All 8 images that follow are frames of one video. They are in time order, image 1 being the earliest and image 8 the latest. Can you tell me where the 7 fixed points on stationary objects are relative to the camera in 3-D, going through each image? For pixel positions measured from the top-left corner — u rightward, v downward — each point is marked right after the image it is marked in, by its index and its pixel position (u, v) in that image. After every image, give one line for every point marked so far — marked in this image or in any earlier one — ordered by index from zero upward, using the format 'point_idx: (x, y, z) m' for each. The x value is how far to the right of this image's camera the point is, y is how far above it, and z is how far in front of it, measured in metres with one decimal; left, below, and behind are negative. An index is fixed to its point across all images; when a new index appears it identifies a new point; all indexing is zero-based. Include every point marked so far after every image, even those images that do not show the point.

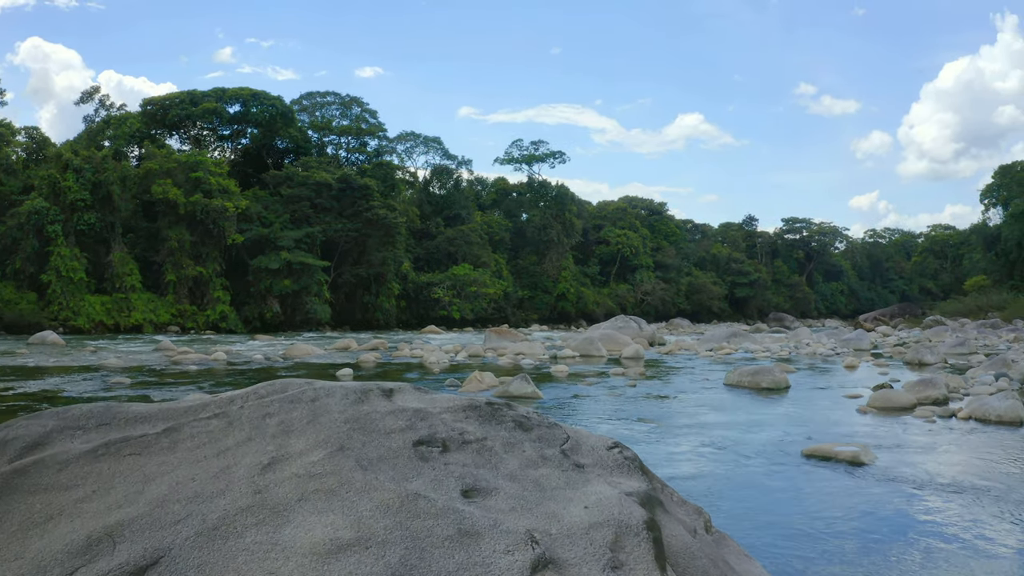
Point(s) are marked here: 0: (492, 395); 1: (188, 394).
0: (-0.2, -1.3, +8.2) m
1: (-4.2, -1.4, +8.9) m
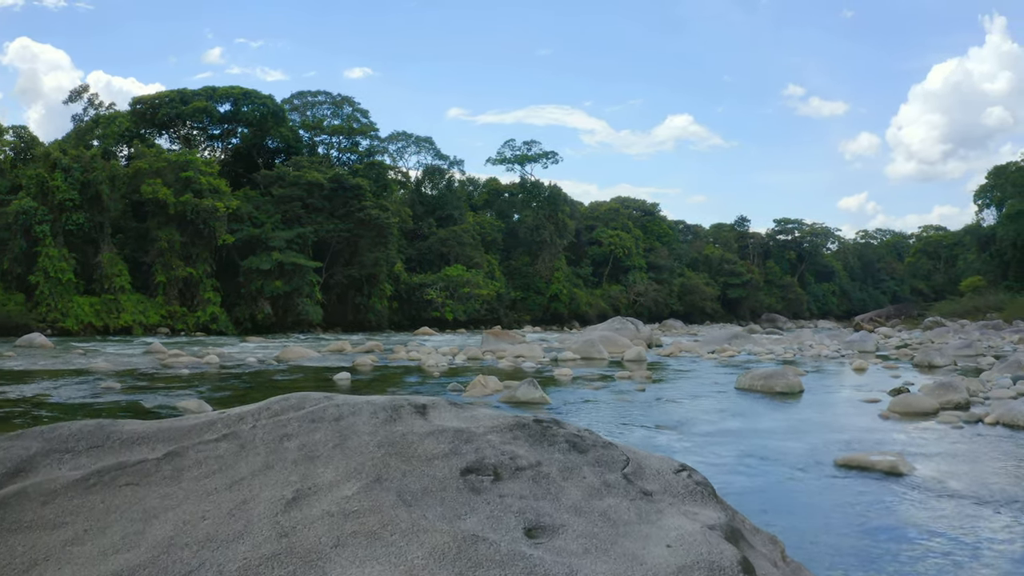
0: (-0.1, -1.3, +7.9) m
1: (-4.1, -1.4, +8.5) m
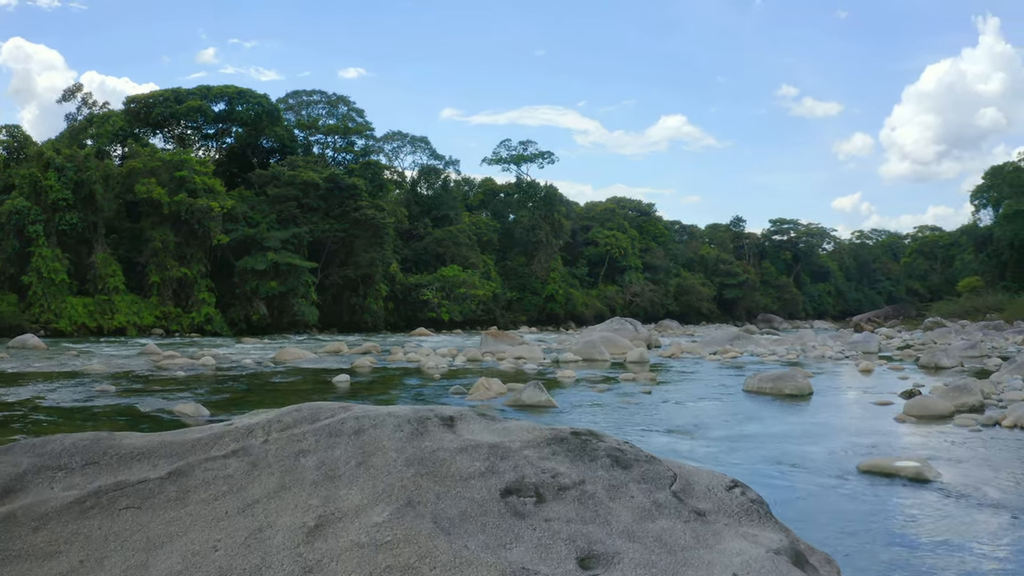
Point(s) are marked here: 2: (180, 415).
0: (-0.1, -1.3, +7.7) m
1: (-4.0, -1.4, +8.3) m
2: (-3.5, -1.3, +7.2) m
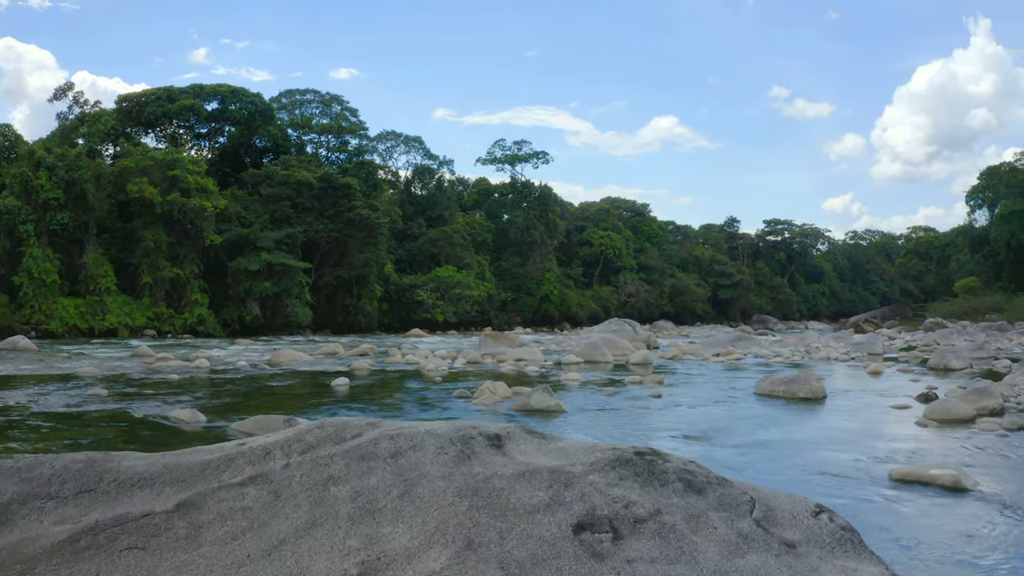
0: (0.0, -1.3, +7.5) m
1: (-4.0, -1.4, +8.0) m
2: (-3.4, -1.3, +6.9) m
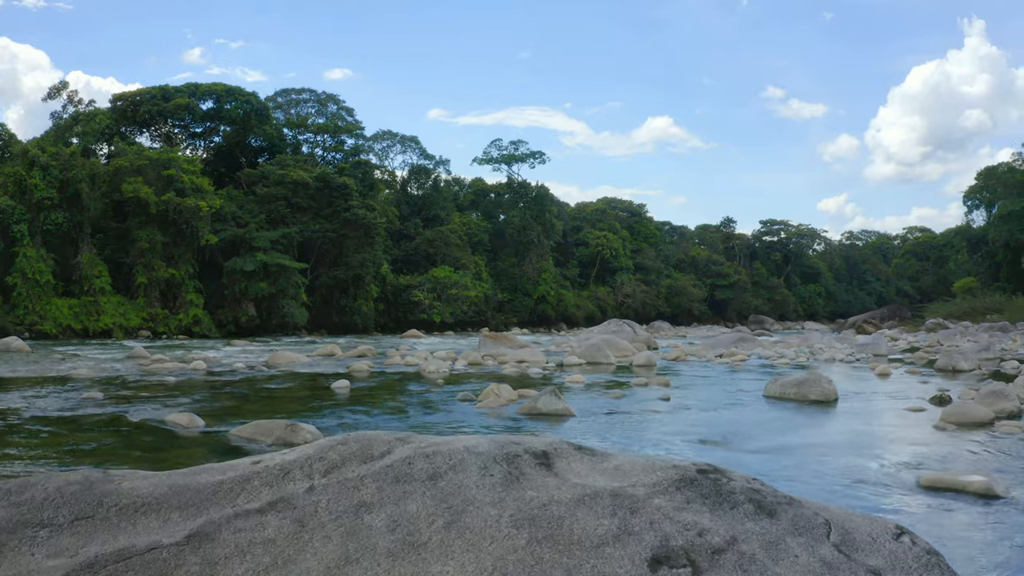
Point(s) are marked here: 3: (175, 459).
0: (+0.1, -1.3, +7.3) m
1: (-3.9, -1.4, +7.8) m
2: (-3.3, -1.3, +6.7) m
3: (-2.6, -1.3, +5.3) m
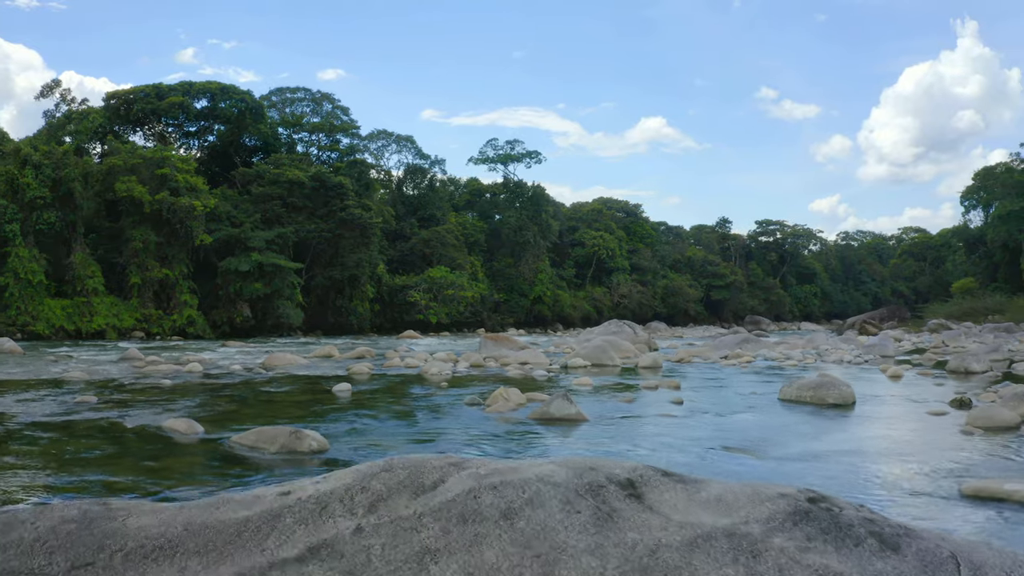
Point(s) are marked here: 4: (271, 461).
0: (+0.2, -1.3, +7.1) m
1: (-3.8, -1.4, +7.5) m
2: (-3.2, -1.3, +6.4) m
3: (-2.5, -1.3, +5.0) m
4: (-1.9, -1.4, +5.3) m
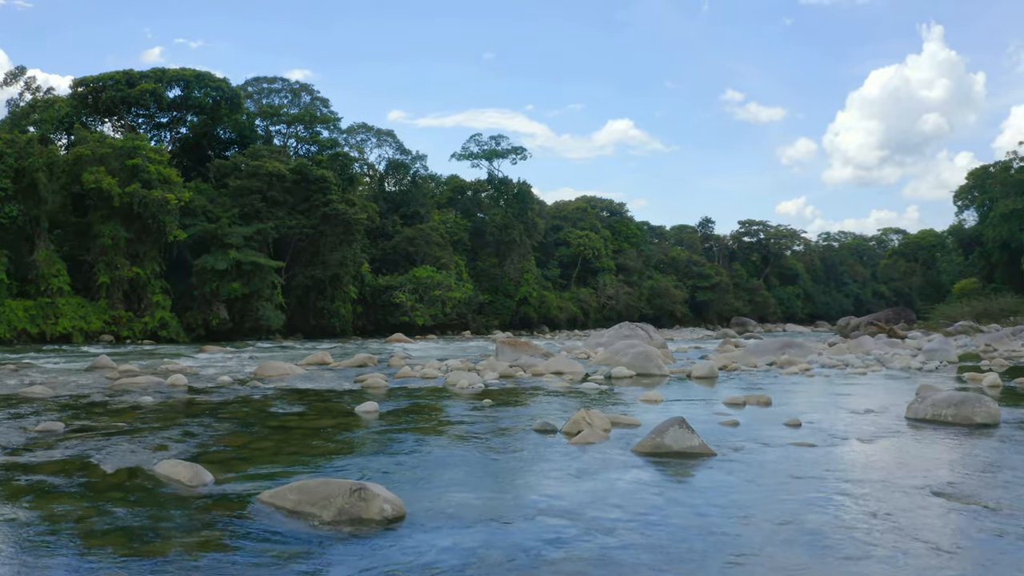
0: (+1.0, -1.3, +5.6) m
1: (-2.9, -1.4, +5.9) m
2: (-2.3, -1.3, +4.8) m
3: (-1.5, -1.3, +3.4) m
4: (-1.0, -1.4, +3.8) m
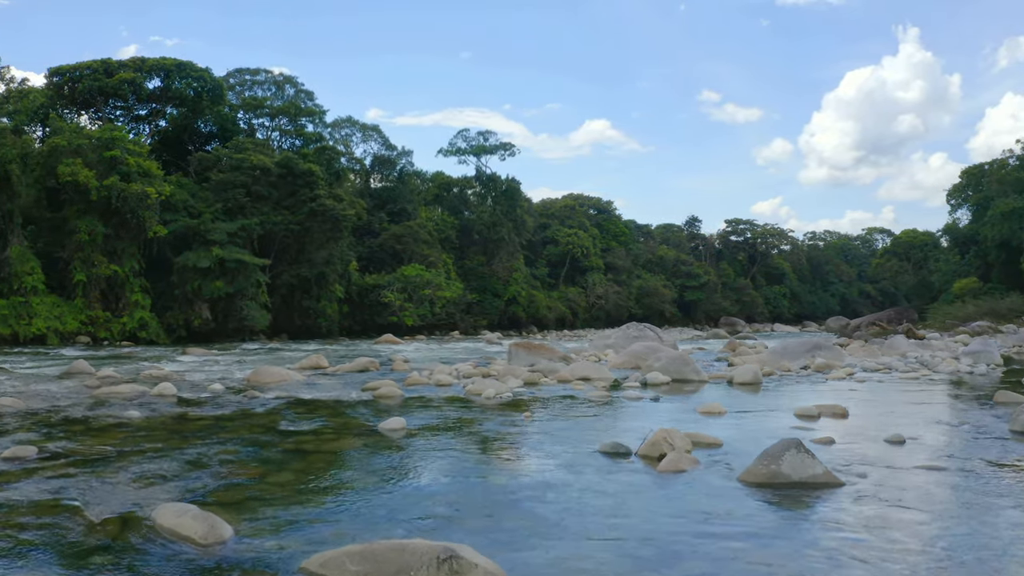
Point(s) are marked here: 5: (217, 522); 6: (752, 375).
0: (+1.6, -1.3, +4.7) m
1: (-2.4, -1.4, +4.9) m
2: (-1.7, -1.3, +3.8) m
3: (-0.9, -1.3, +2.5) m
4: (-0.3, -1.3, +2.8) m
5: (-1.5, -1.3, +3.9) m
6: (+3.7, -1.3, +10.6) m
